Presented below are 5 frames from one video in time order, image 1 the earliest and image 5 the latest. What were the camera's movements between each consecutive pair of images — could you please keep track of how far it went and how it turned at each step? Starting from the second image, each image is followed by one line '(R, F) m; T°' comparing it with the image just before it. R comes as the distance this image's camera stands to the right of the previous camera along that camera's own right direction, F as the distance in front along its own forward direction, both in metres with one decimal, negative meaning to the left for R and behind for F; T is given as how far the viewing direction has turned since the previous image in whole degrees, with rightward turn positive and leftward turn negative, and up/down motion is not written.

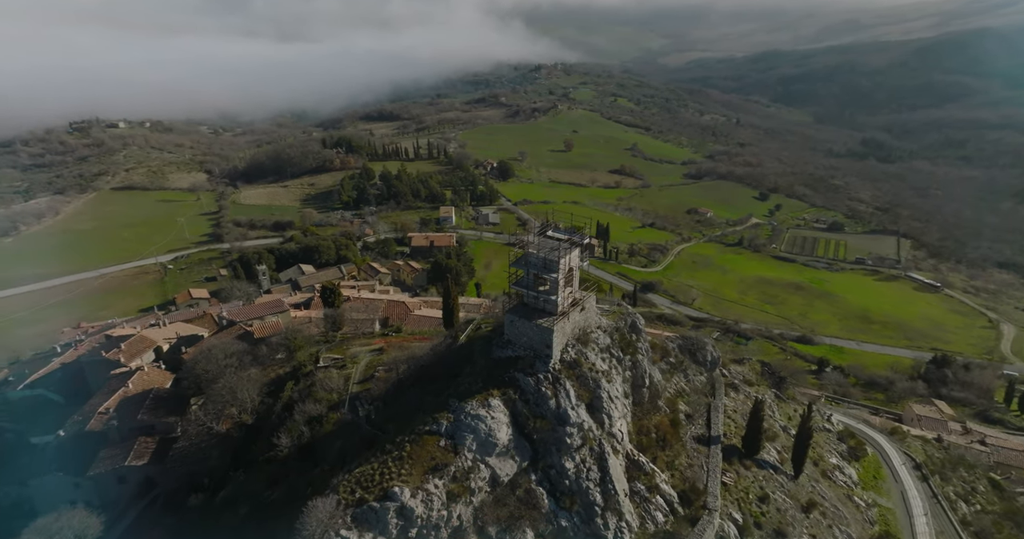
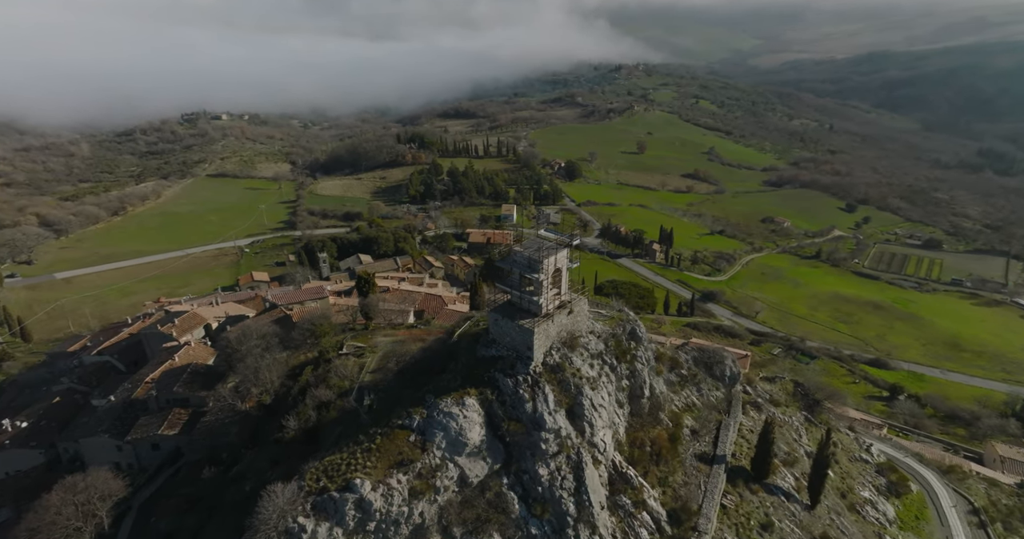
(+2.1, +0.6) m; -5°
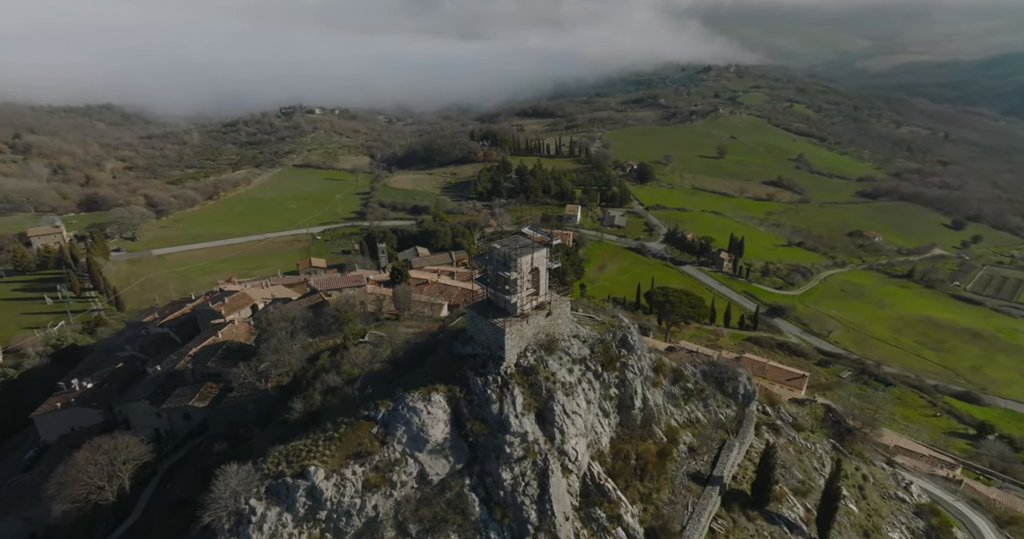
(+2.4, +0.6) m; -5°
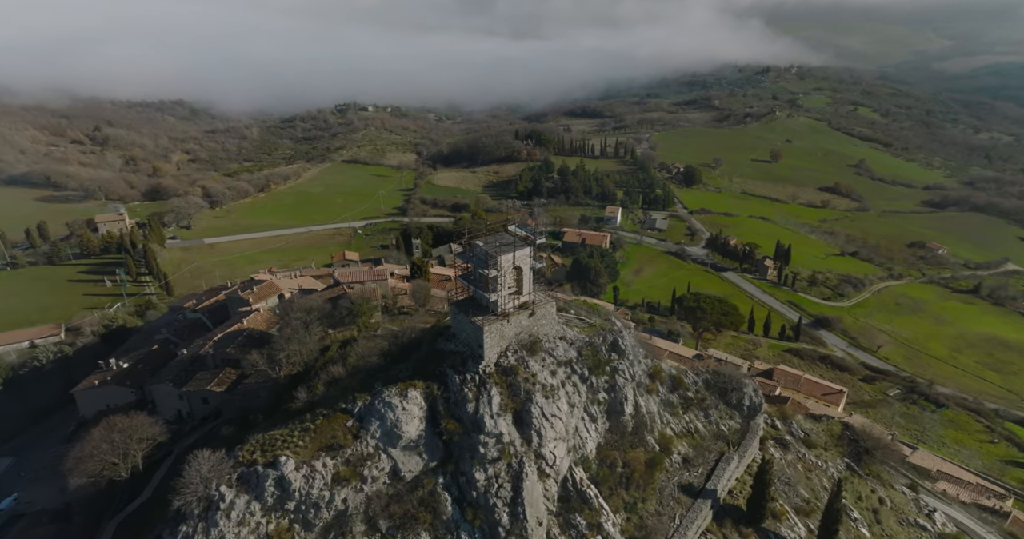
(+1.6, +0.3) m; -3°
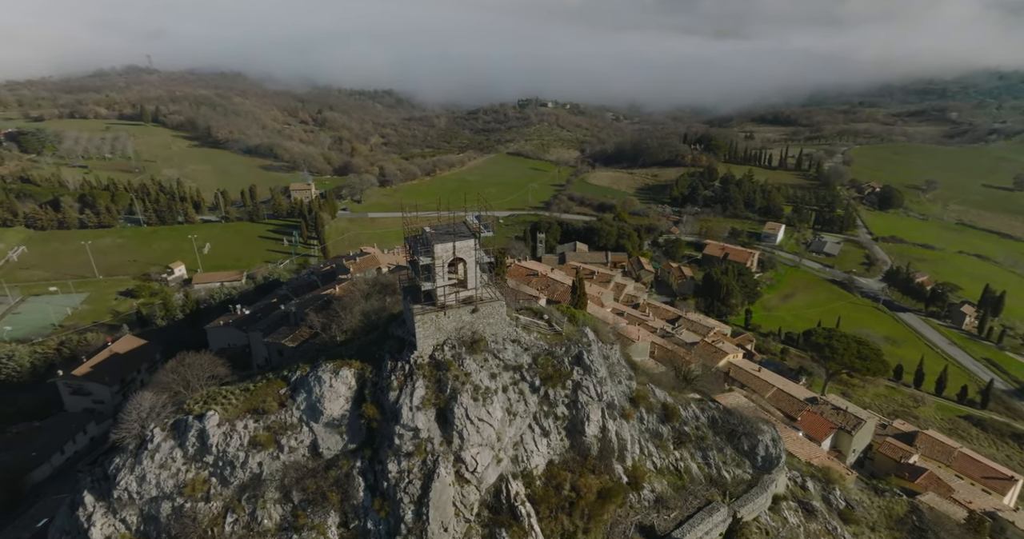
(+5.3, +1.4) m; -13°
